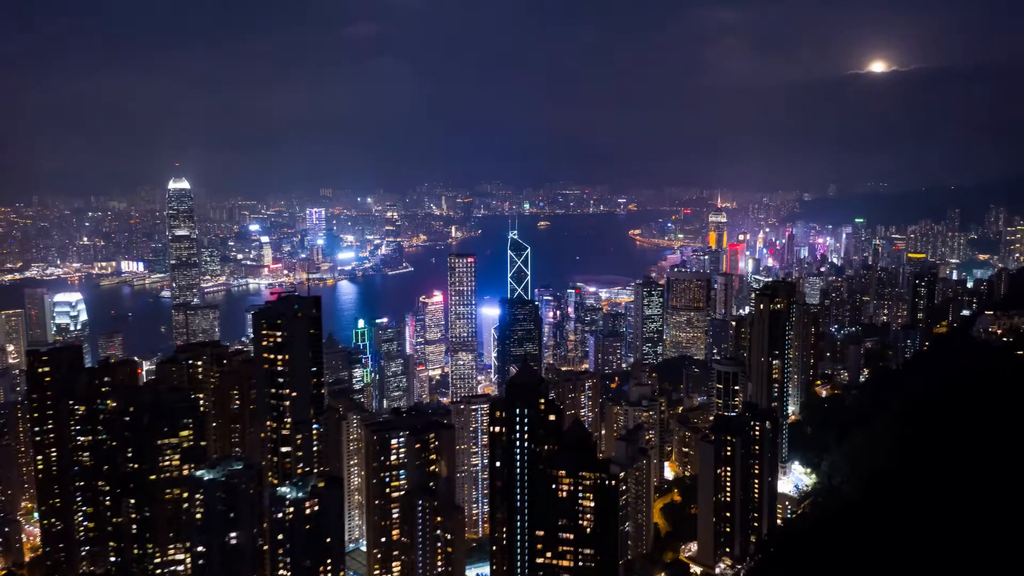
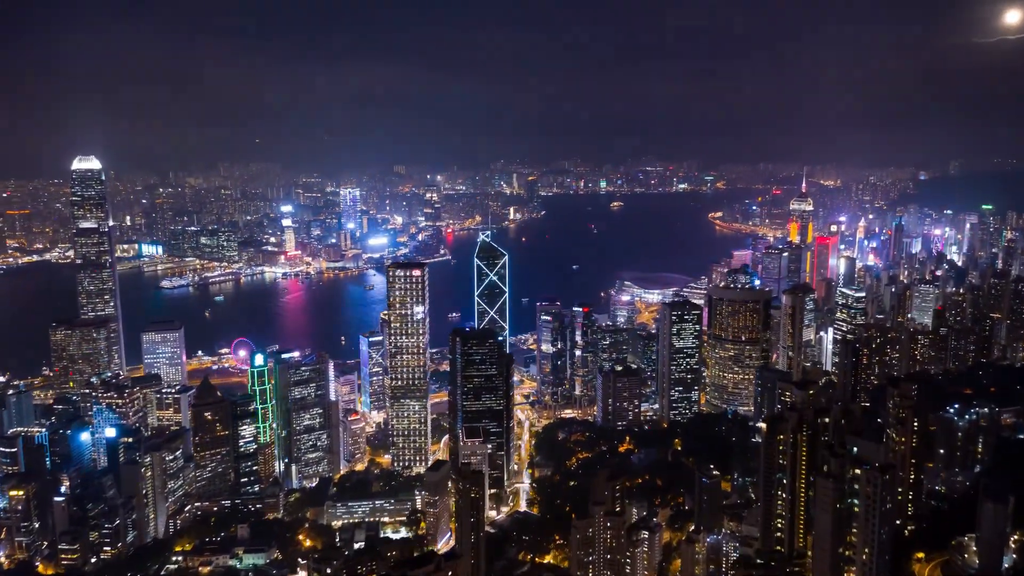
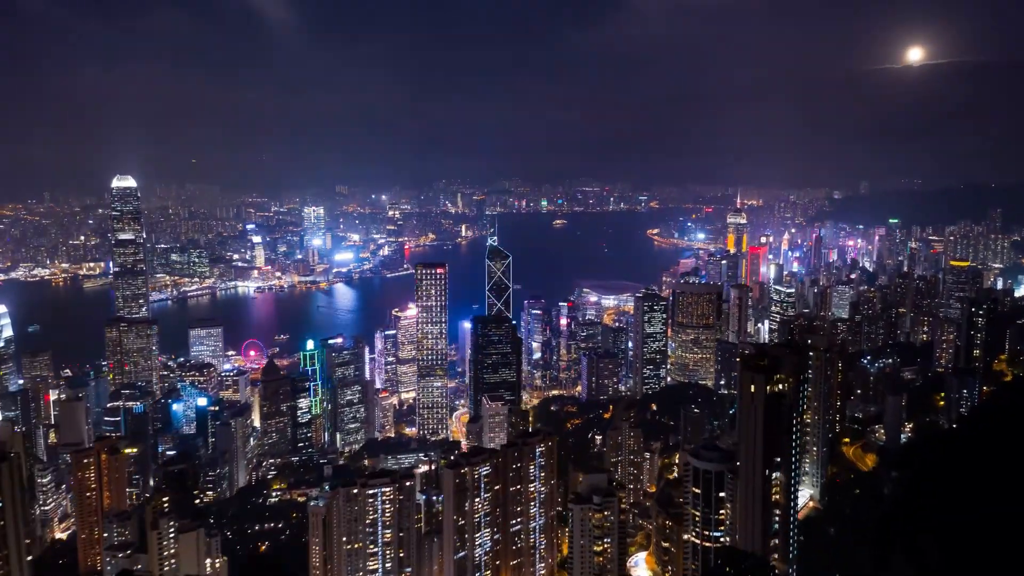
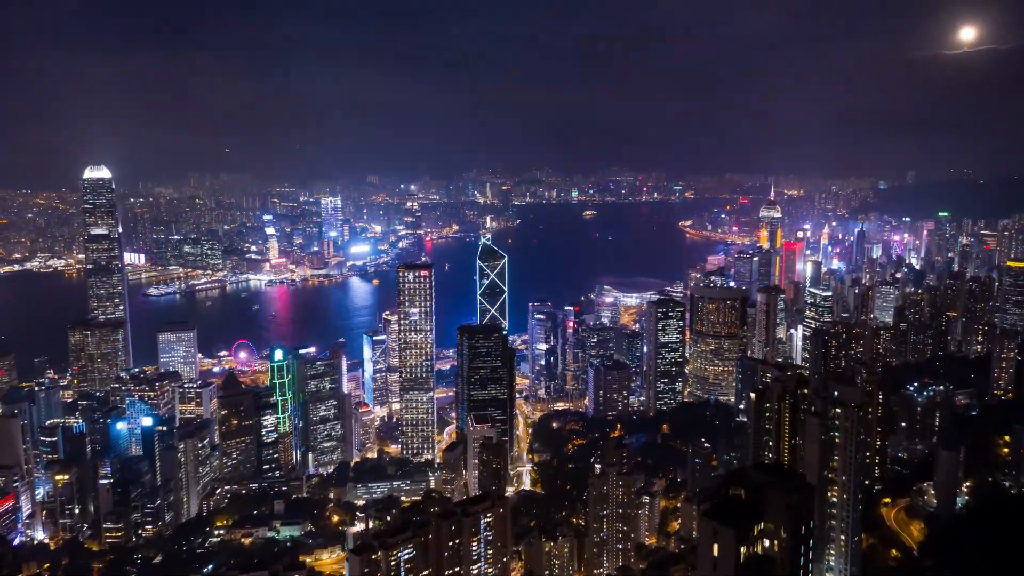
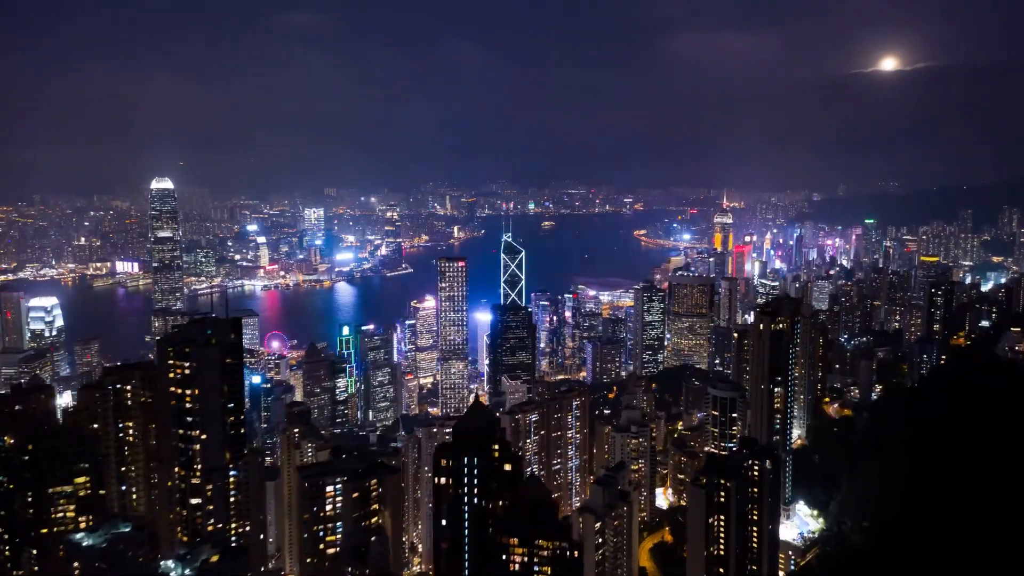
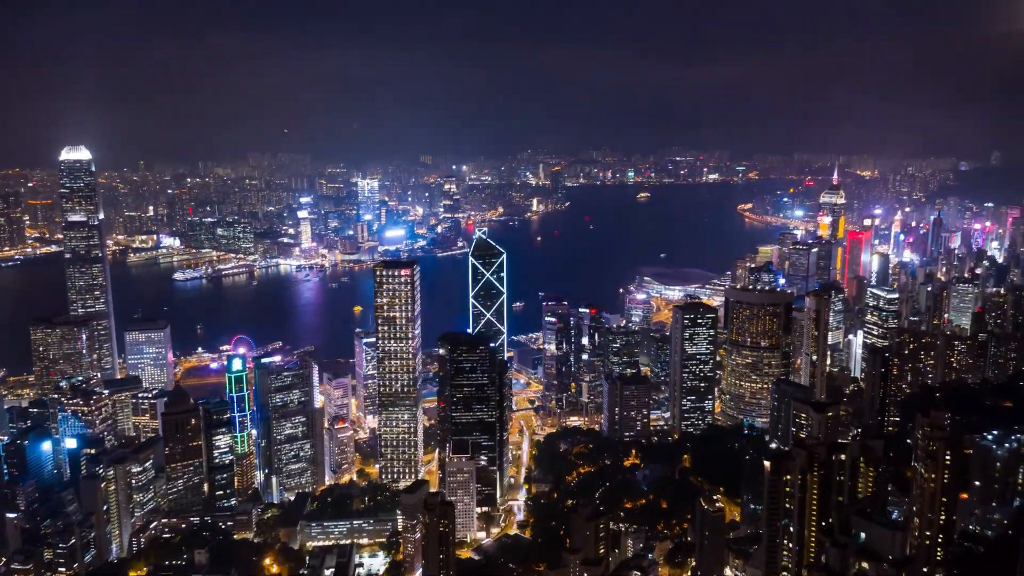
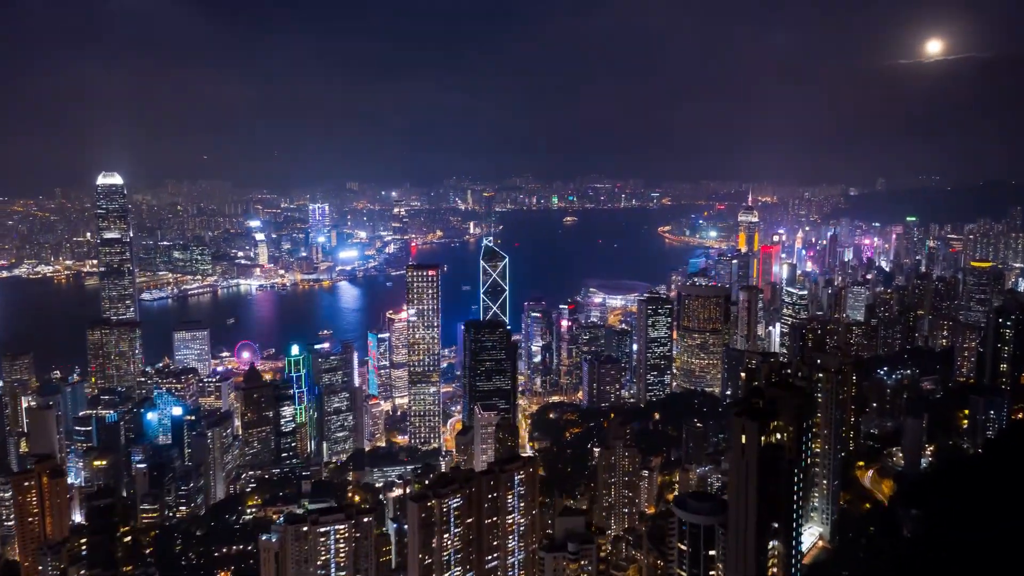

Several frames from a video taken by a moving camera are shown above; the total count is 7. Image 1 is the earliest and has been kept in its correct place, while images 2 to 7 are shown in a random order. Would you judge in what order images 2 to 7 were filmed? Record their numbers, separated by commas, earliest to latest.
5, 3, 7, 4, 2, 6
